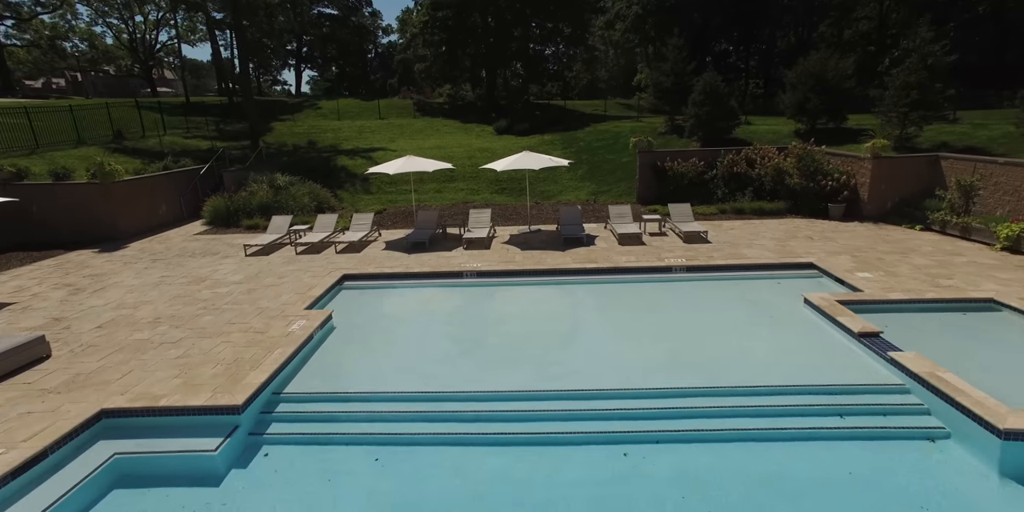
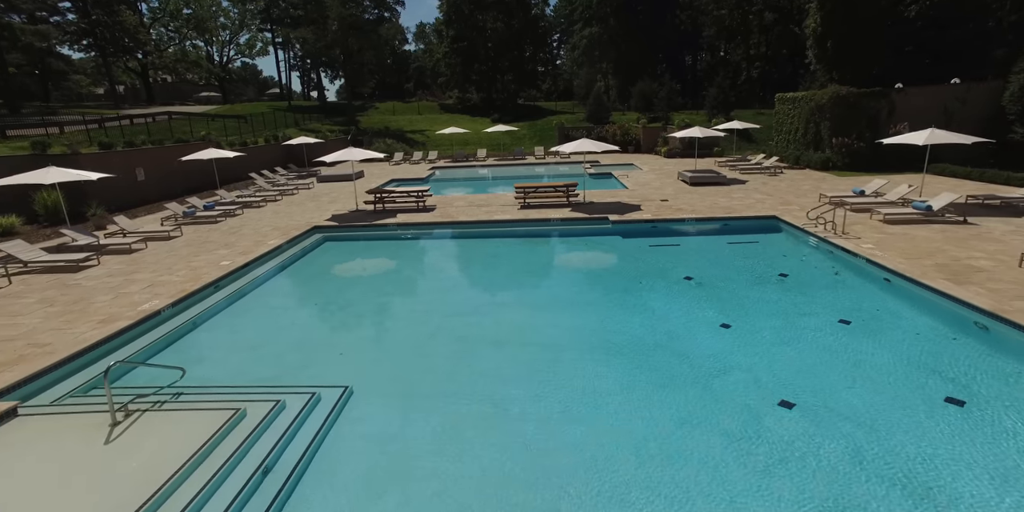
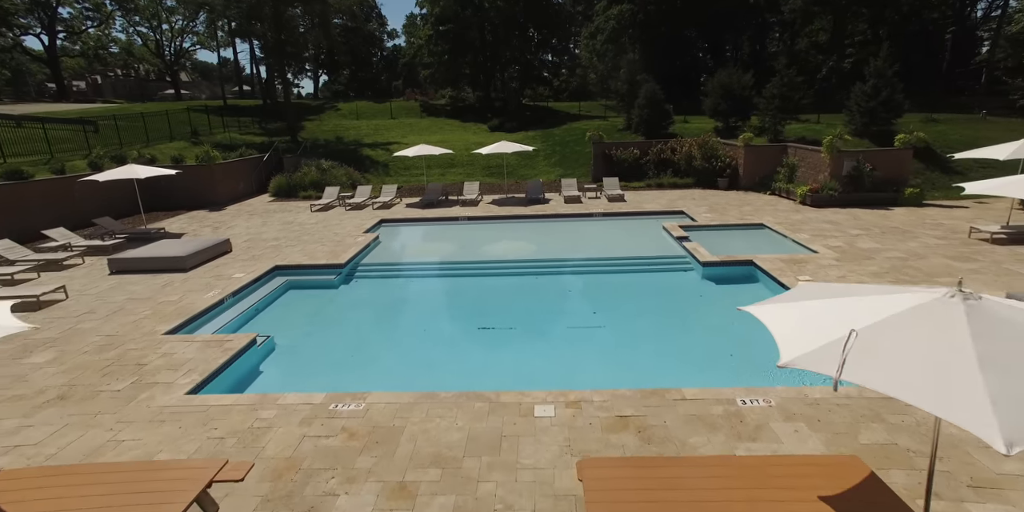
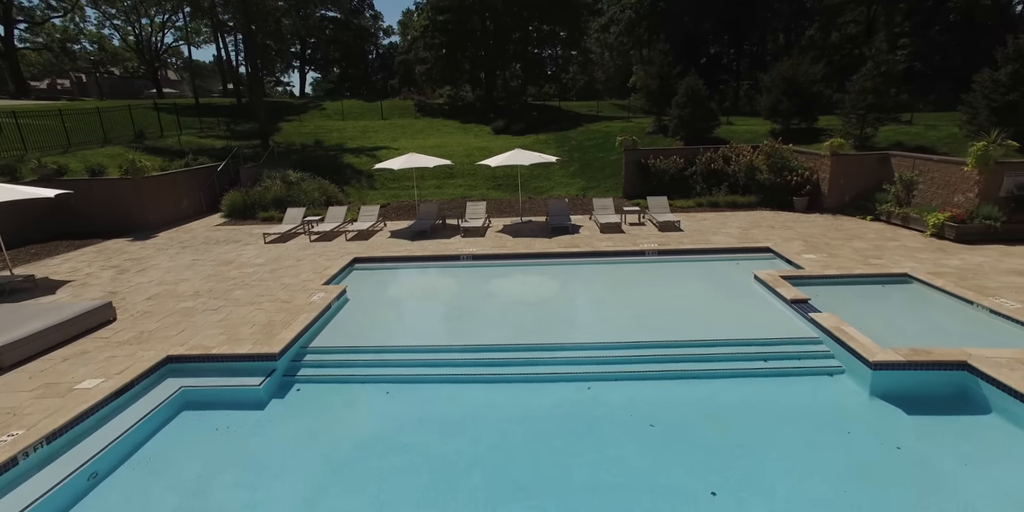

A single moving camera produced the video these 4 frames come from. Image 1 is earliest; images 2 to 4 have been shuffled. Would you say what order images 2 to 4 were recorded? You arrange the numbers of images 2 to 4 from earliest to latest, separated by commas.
4, 3, 2
